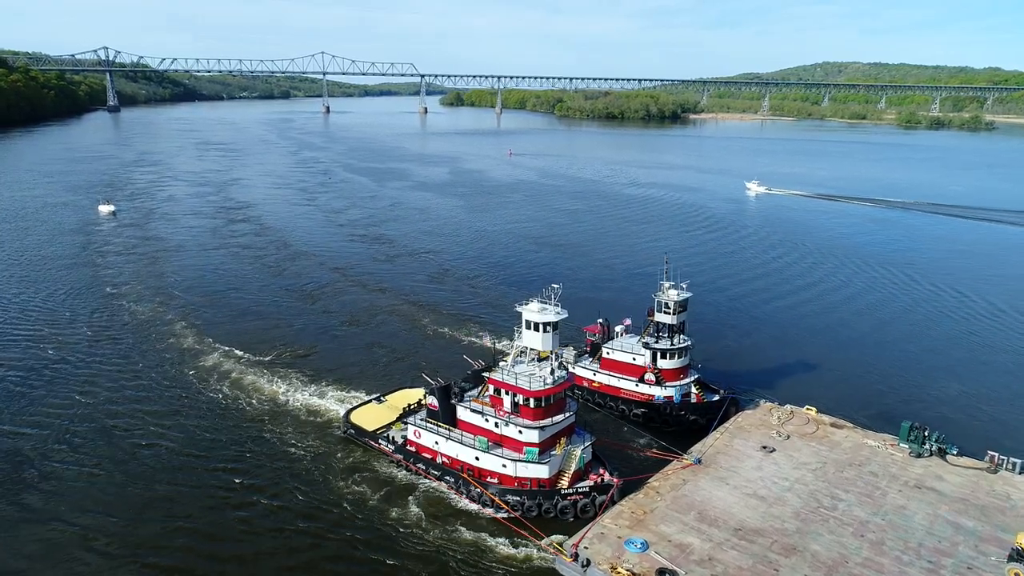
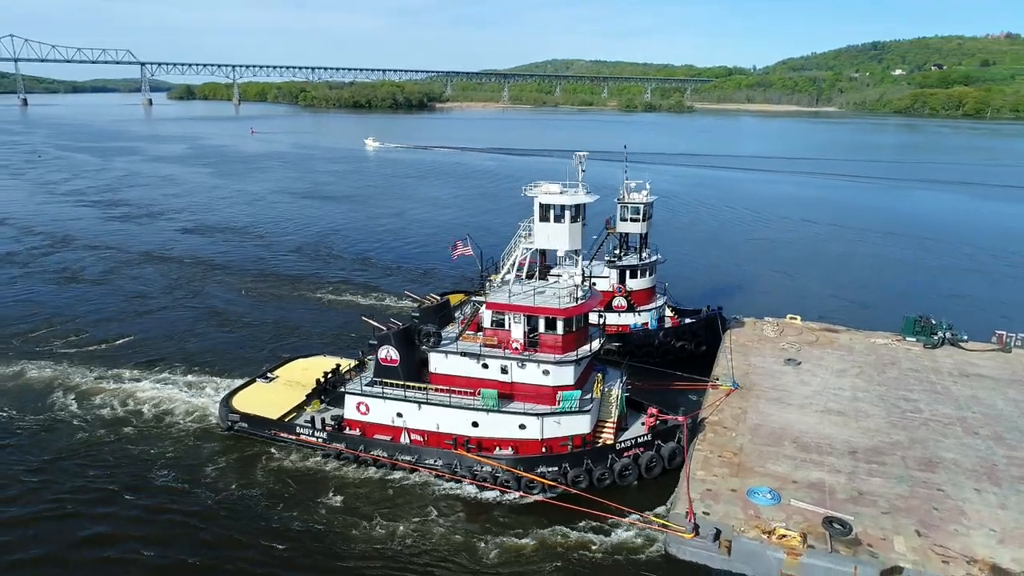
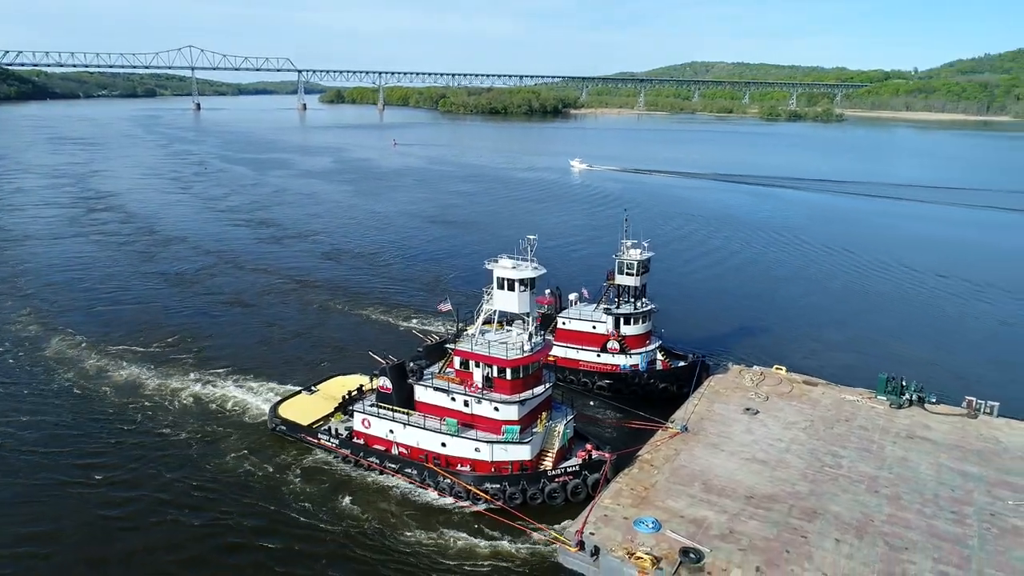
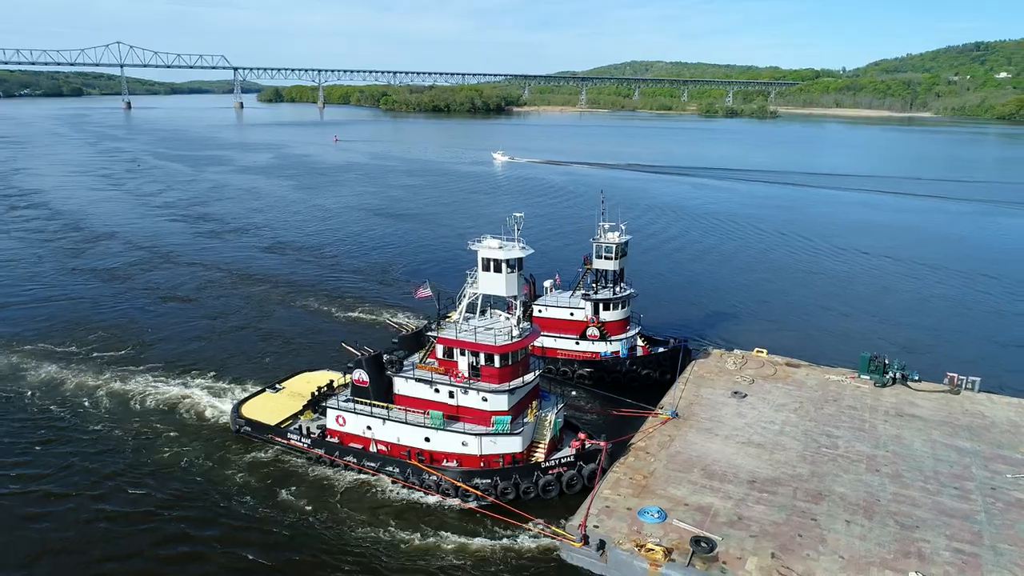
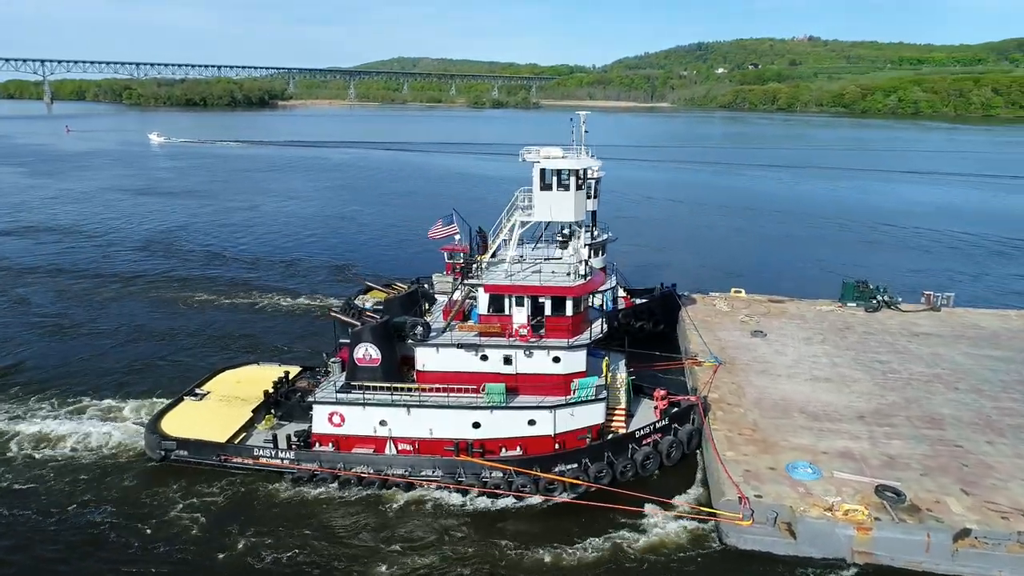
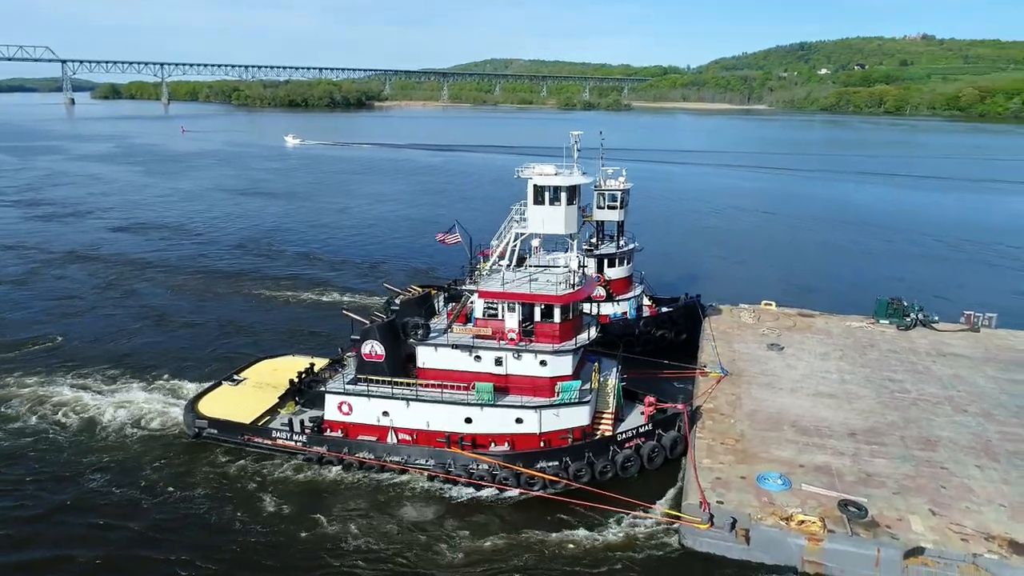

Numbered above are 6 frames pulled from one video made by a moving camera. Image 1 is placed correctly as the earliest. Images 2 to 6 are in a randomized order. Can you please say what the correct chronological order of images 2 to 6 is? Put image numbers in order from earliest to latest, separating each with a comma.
3, 4, 2, 6, 5
